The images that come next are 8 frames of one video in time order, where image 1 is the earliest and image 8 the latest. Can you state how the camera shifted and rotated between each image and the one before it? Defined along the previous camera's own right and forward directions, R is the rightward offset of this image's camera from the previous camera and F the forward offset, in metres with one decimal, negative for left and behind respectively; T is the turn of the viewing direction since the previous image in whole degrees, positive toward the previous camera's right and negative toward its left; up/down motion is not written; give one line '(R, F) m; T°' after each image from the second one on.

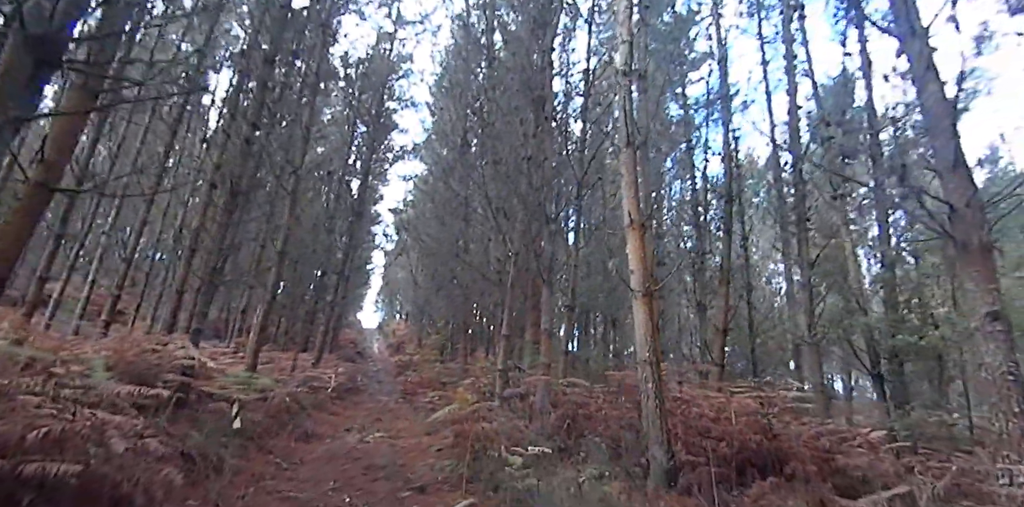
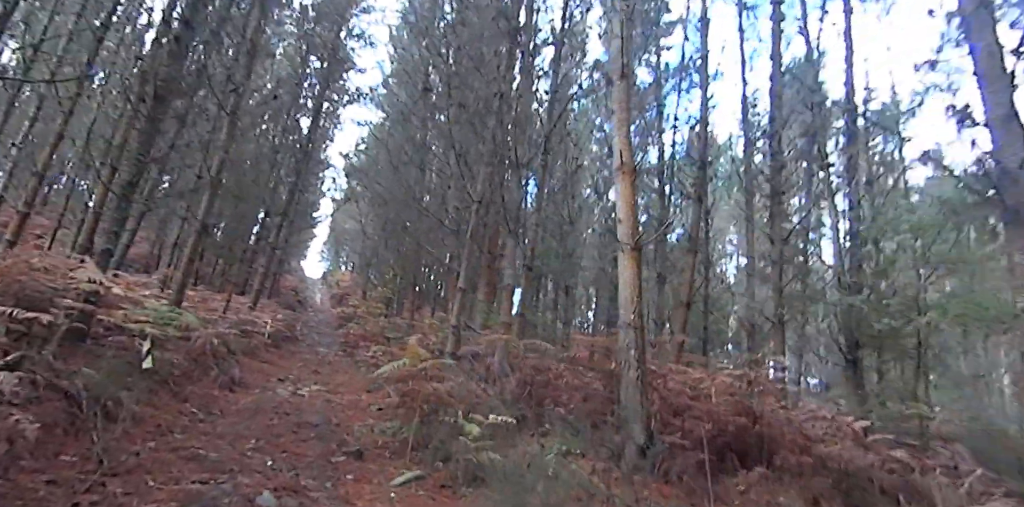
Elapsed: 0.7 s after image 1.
(-0.2, +0.8) m; +5°
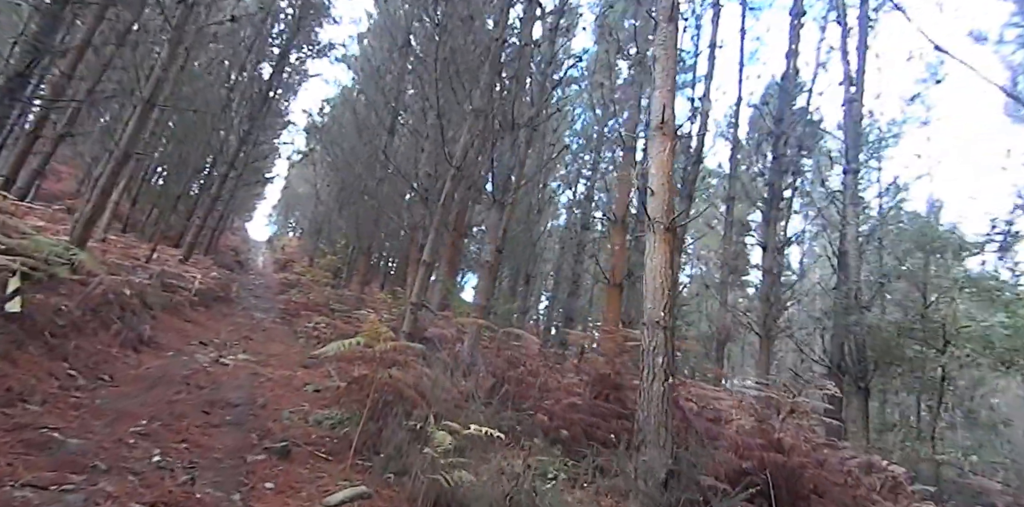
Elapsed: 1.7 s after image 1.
(-0.3, +1.1) m; +5°
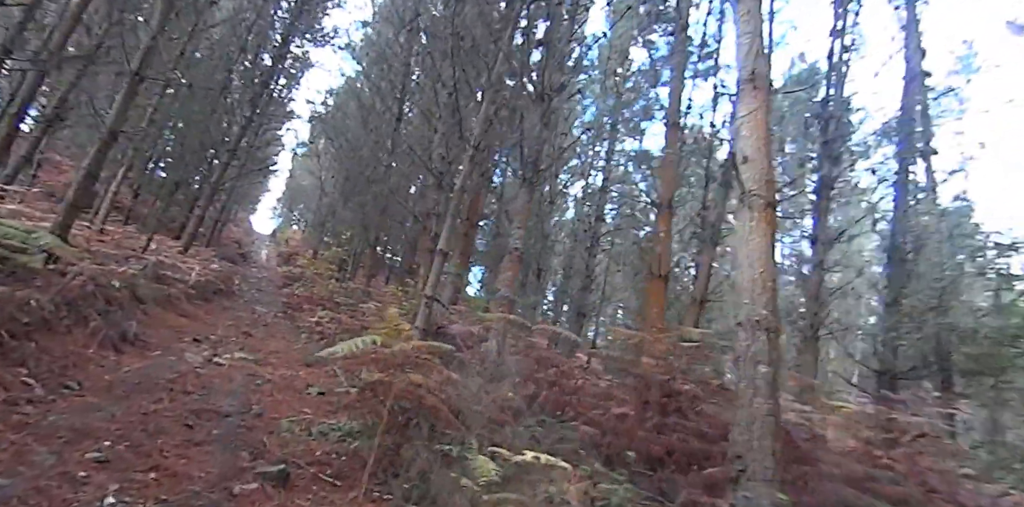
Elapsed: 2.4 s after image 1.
(-0.3, +0.8) m; 0°
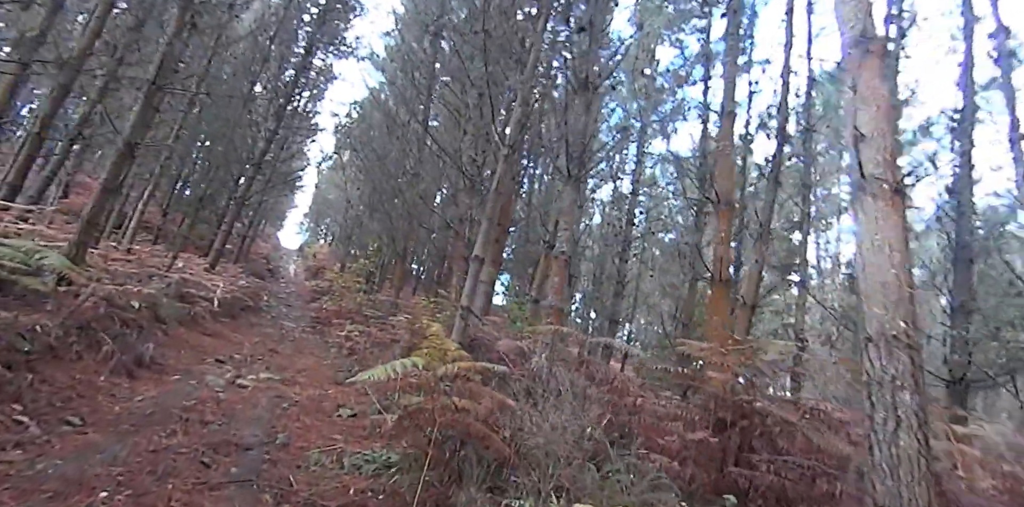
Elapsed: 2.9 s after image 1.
(-0.2, +0.5) m; -2°
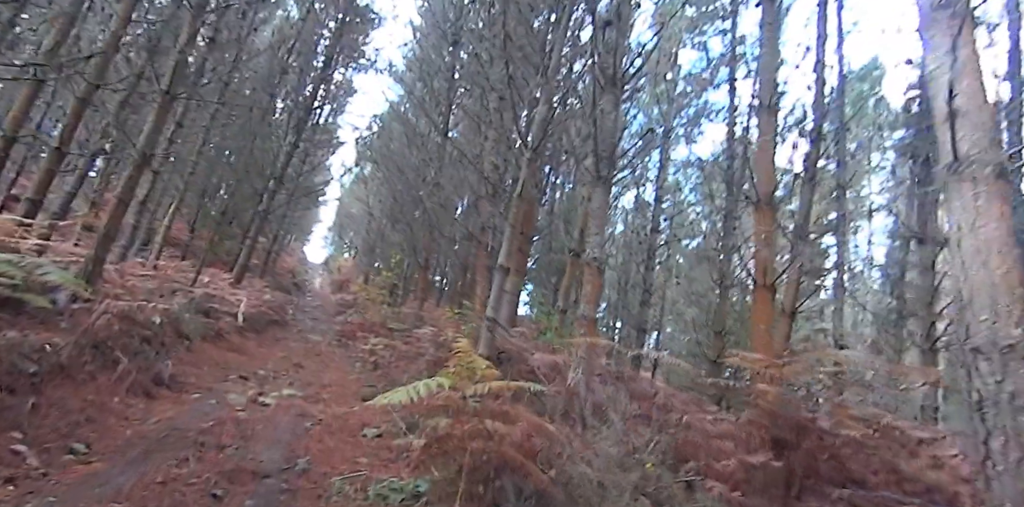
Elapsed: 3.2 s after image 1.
(-0.1, +0.3) m; -2°
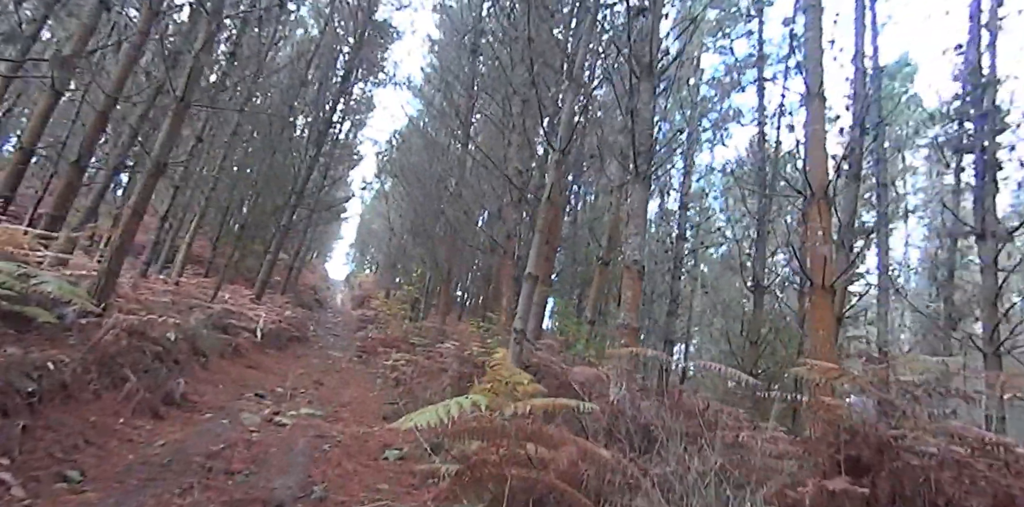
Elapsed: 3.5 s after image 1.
(-0.1, +0.4) m; -2°
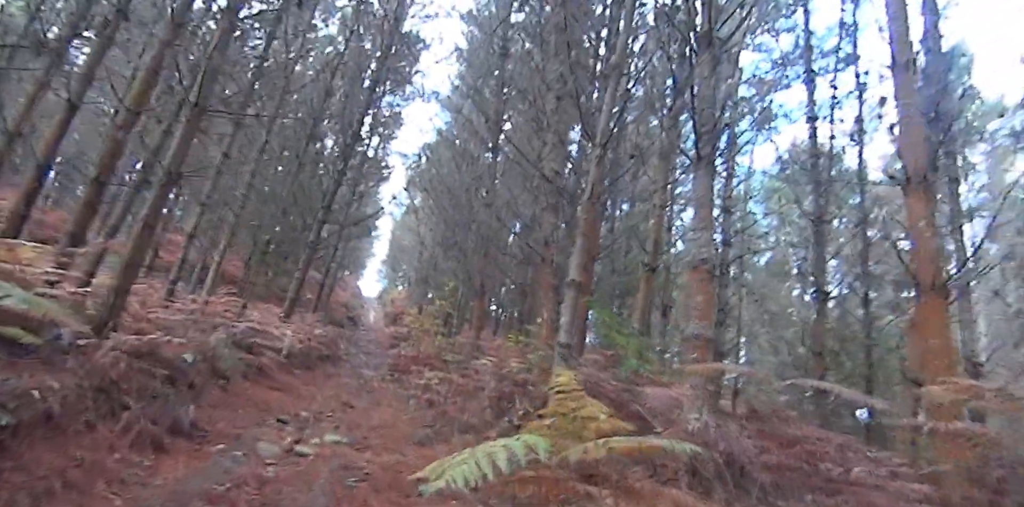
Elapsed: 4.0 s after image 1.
(-0.1, +0.6) m; -3°
